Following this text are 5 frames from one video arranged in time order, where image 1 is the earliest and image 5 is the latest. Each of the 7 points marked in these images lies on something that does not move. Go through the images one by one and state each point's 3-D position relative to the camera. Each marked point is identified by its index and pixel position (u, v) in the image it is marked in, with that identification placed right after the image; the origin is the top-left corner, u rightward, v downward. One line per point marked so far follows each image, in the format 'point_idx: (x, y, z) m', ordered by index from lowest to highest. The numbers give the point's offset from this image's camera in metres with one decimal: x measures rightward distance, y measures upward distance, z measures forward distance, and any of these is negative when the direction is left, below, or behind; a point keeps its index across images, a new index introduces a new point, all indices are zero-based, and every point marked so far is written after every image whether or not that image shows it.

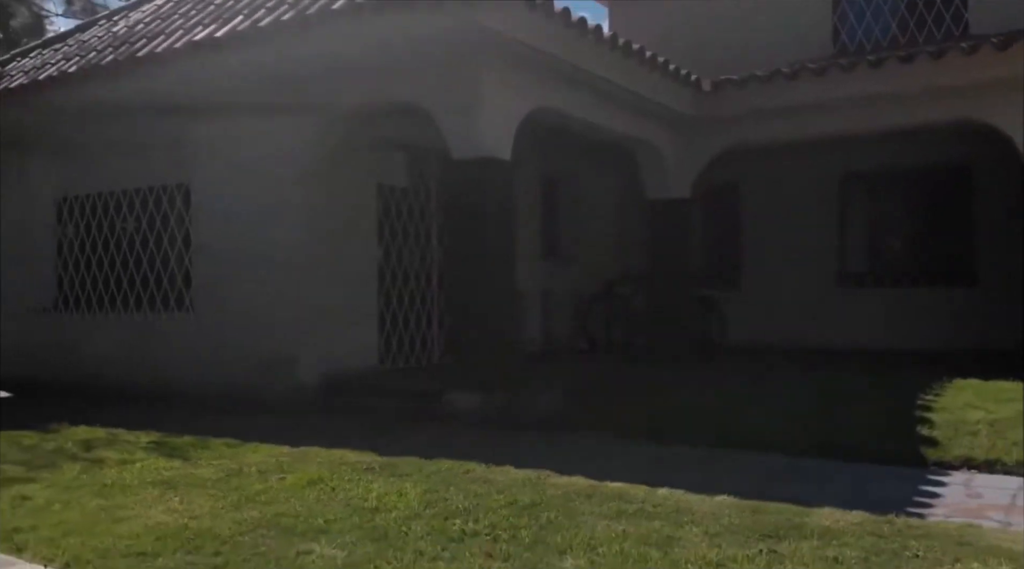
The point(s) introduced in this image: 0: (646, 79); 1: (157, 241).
0: (+1.3, +2.0, +8.8) m
1: (-3.6, +0.4, +9.2) m
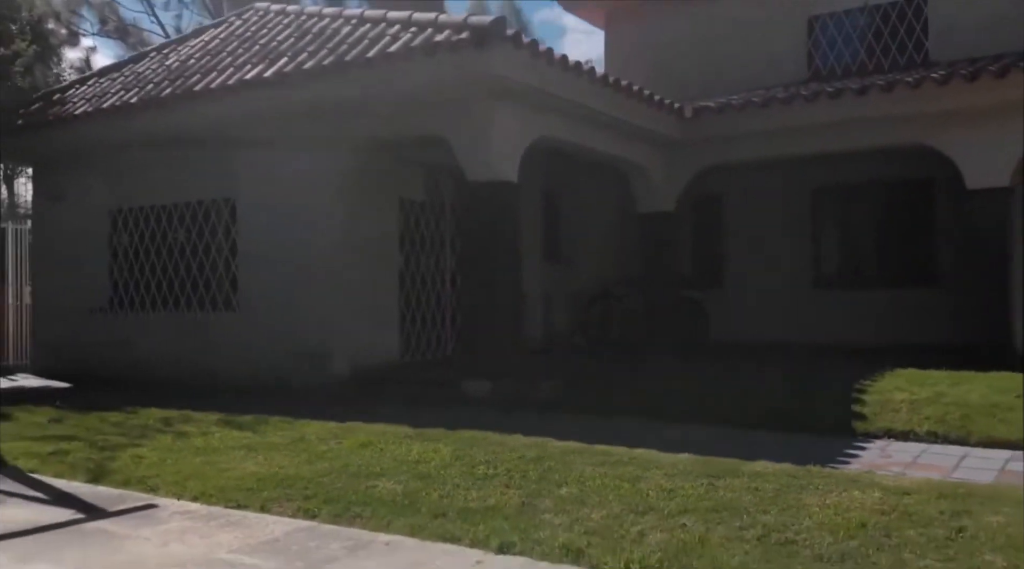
0: (+1.3, +1.9, +10.0) m
1: (-3.5, +0.4, +10.5) m
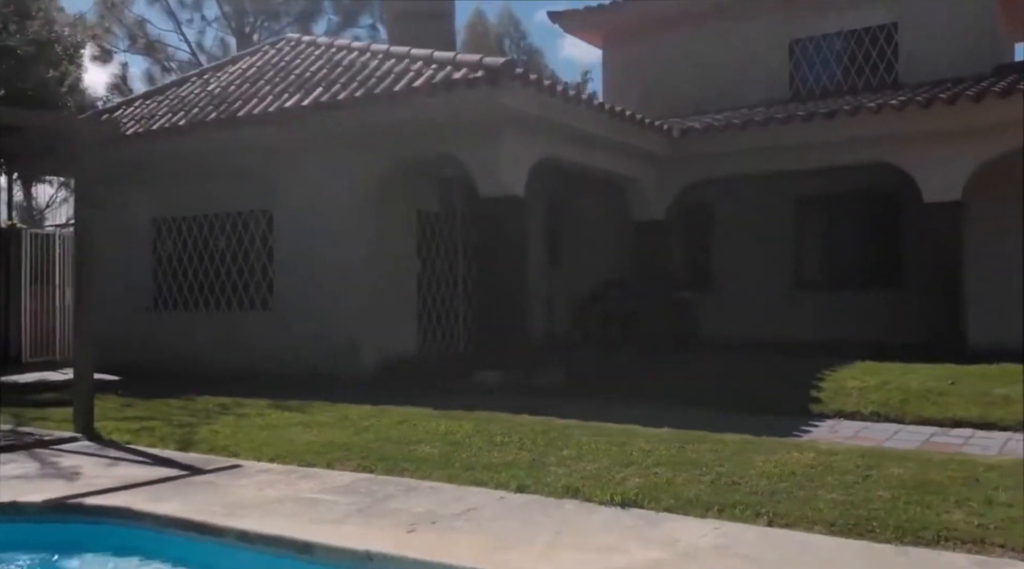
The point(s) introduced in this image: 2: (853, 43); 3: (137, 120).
0: (+1.4, +1.9, +11.2) m
1: (-3.4, +0.4, +11.6) m
2: (+5.3, +3.7, +14.2) m
3: (-4.8, +2.1, +11.6) m
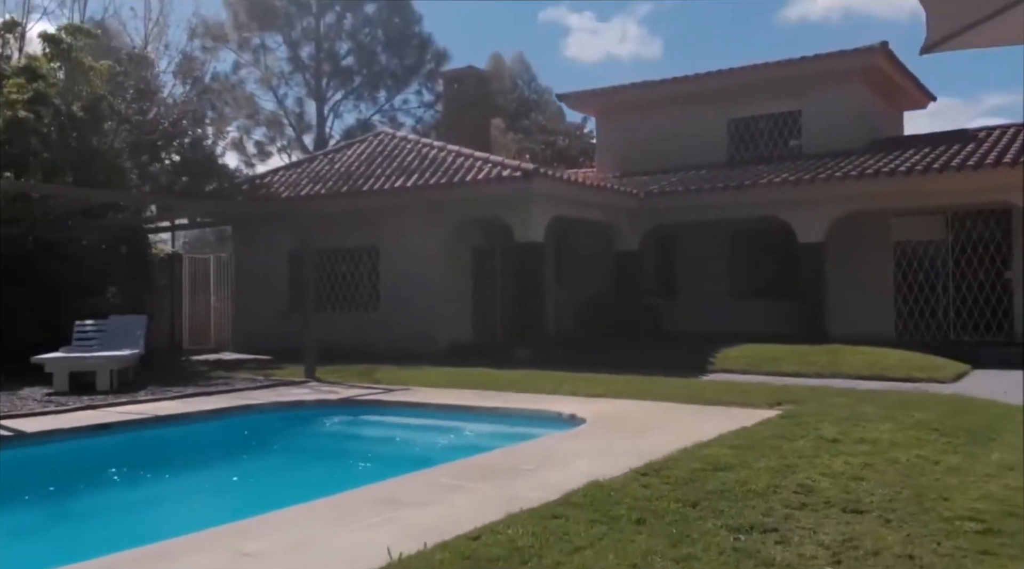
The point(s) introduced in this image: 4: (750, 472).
0: (+1.8, +1.7, +17.2) m
1: (-3.0, +0.2, +17.6) m
2: (+5.7, +3.5, +20.1) m
3: (-4.4, +1.9, +17.6) m
4: (+1.6, -1.2, +6.1) m
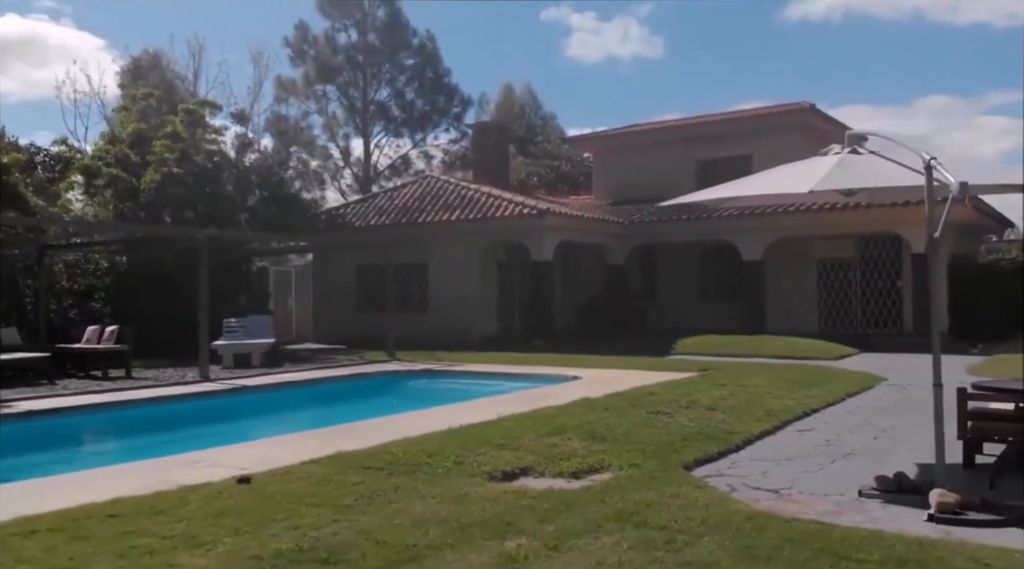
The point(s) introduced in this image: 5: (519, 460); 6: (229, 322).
0: (+2.3, +1.5, +22.8) m
1: (-2.6, 0.0, +23.3) m
2: (+6.2, +3.4, +25.8) m
3: (-4.0, +1.7, +23.3) m
4: (+2.0, -1.4, +11.8) m
5: (+0.1, -1.5, +7.6) m
6: (-5.9, -0.8, +19.1) m
